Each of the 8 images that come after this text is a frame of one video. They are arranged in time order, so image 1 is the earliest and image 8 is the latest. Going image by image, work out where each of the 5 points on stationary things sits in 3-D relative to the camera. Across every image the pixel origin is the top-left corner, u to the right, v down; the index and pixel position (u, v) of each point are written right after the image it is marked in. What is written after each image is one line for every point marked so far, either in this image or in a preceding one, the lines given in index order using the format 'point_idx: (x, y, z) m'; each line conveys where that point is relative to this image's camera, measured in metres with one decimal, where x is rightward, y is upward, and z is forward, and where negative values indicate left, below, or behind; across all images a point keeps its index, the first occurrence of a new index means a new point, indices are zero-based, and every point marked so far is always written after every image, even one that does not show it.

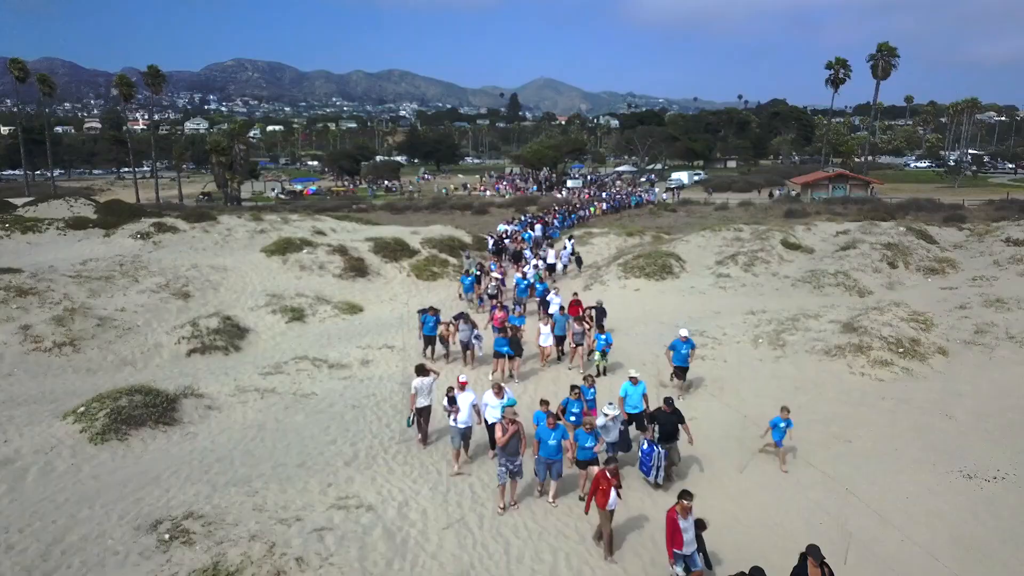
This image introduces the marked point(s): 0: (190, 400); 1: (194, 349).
0: (-5.1, -1.8, +12.5) m
1: (-6.6, -1.3, +16.3) m
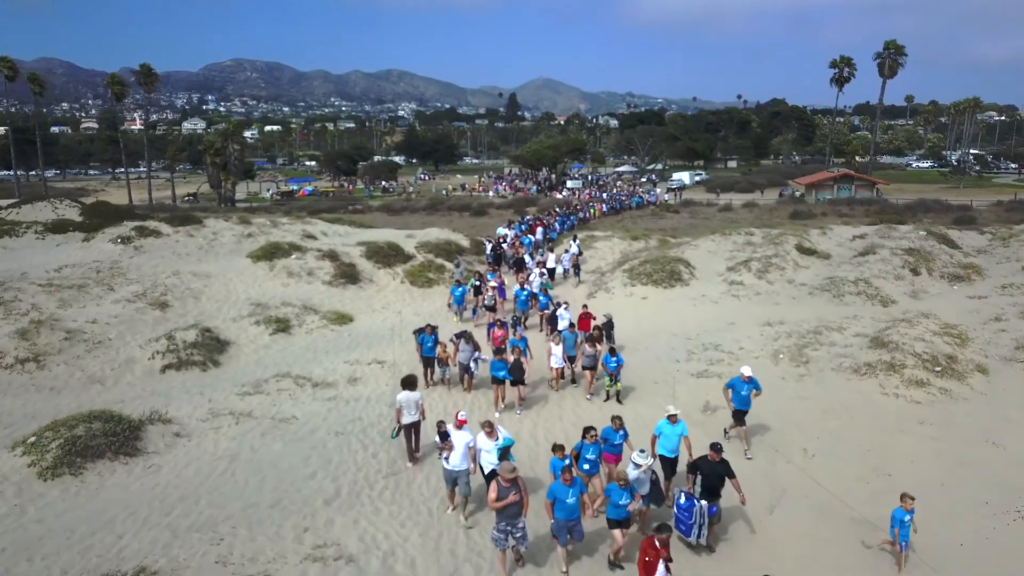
0: (-5.1, -2.0, +11.3) m
1: (-6.6, -1.5, +15.1) m
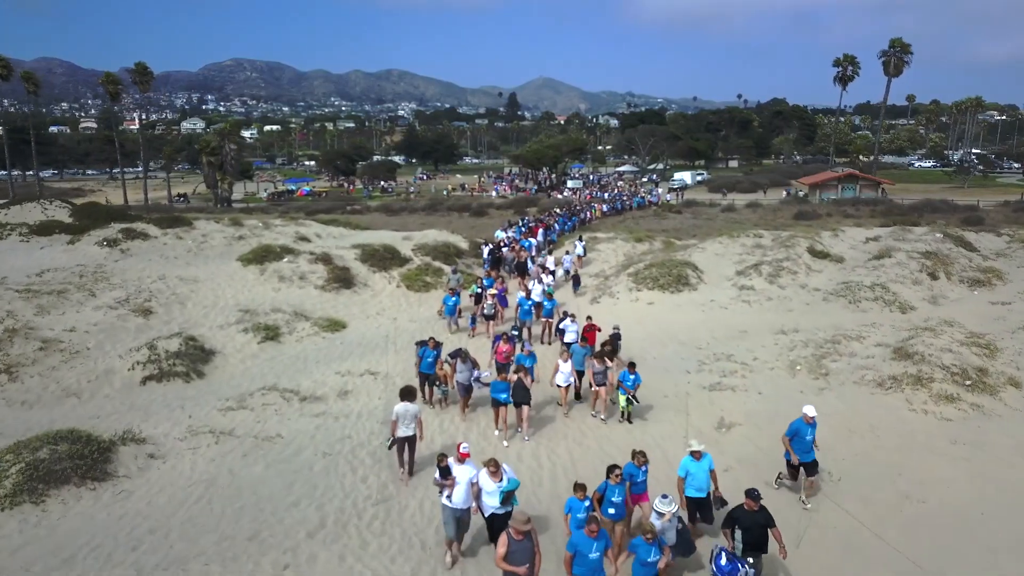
0: (-5.1, -2.1, +10.5) m
1: (-6.6, -1.6, +14.3) m
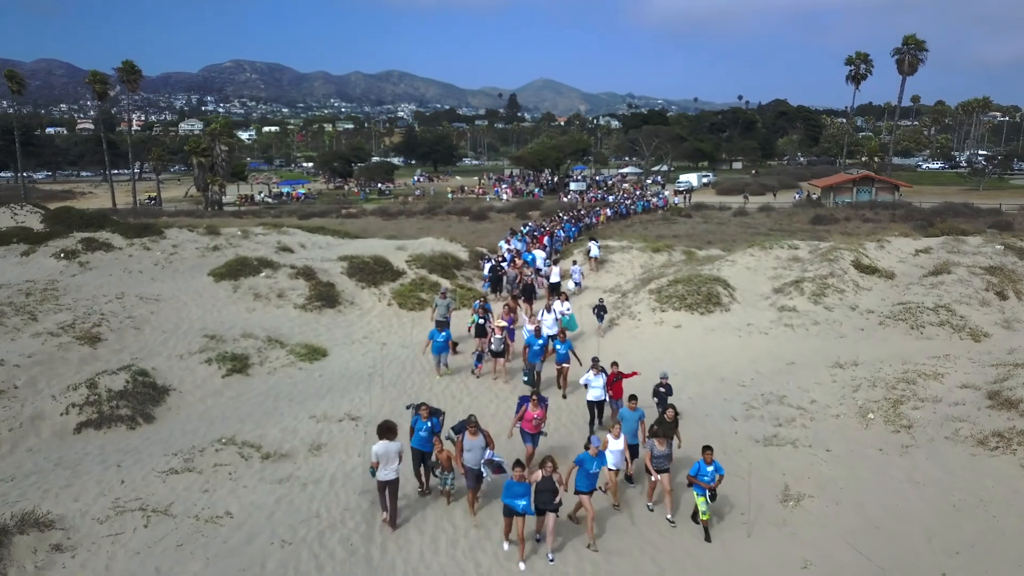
0: (-5.0, -2.5, +8.1) m
1: (-6.5, -2.1, +11.9) m
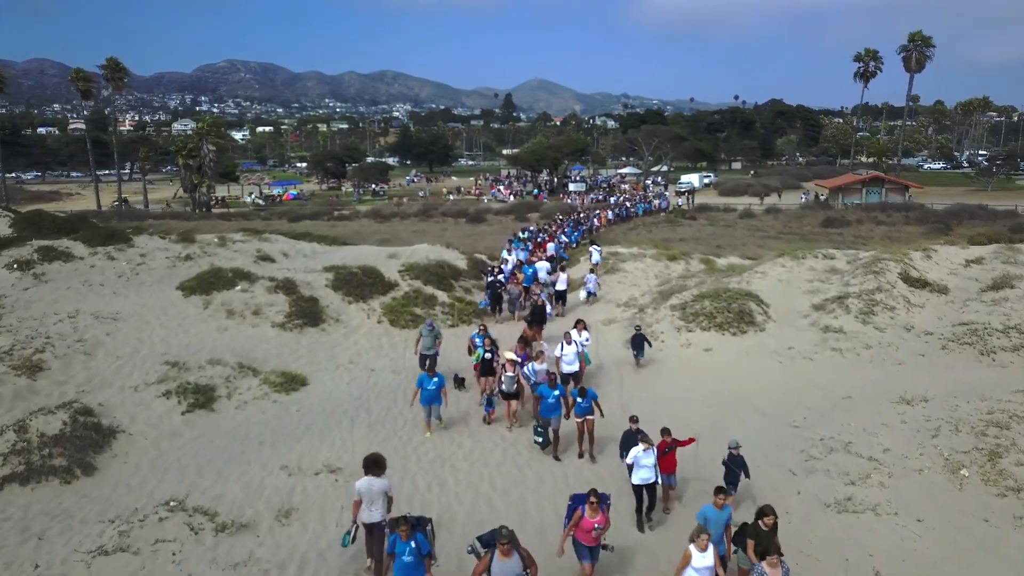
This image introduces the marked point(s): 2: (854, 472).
0: (-4.8, -2.9, +6.1) m
1: (-6.3, -2.4, +9.9) m
2: (+4.0, -2.2, +9.3) m
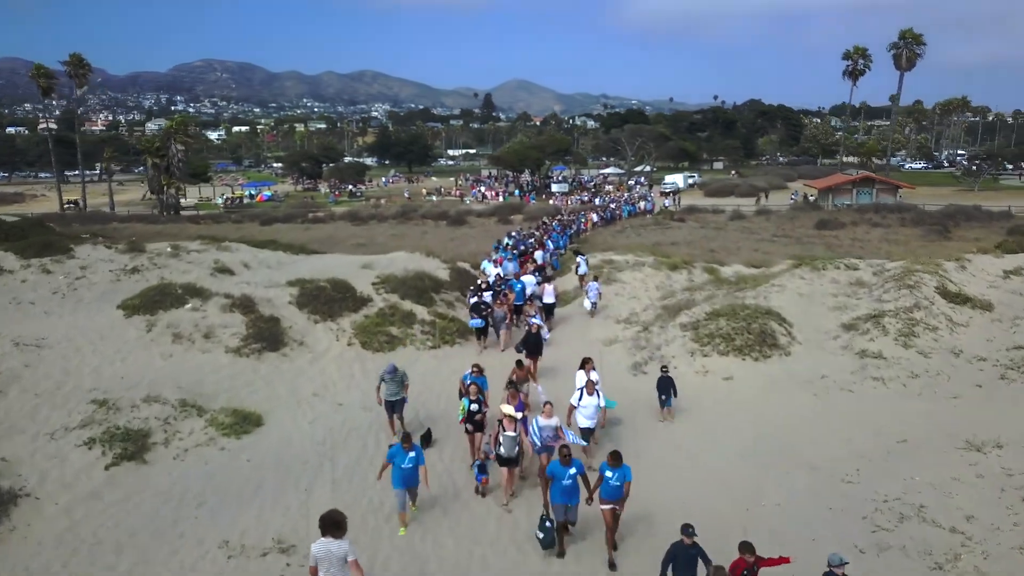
0: (-4.7, -3.2, +4.0) m
1: (-6.4, -2.7, +7.7) m
2: (+4.0, -2.5, +7.4) m
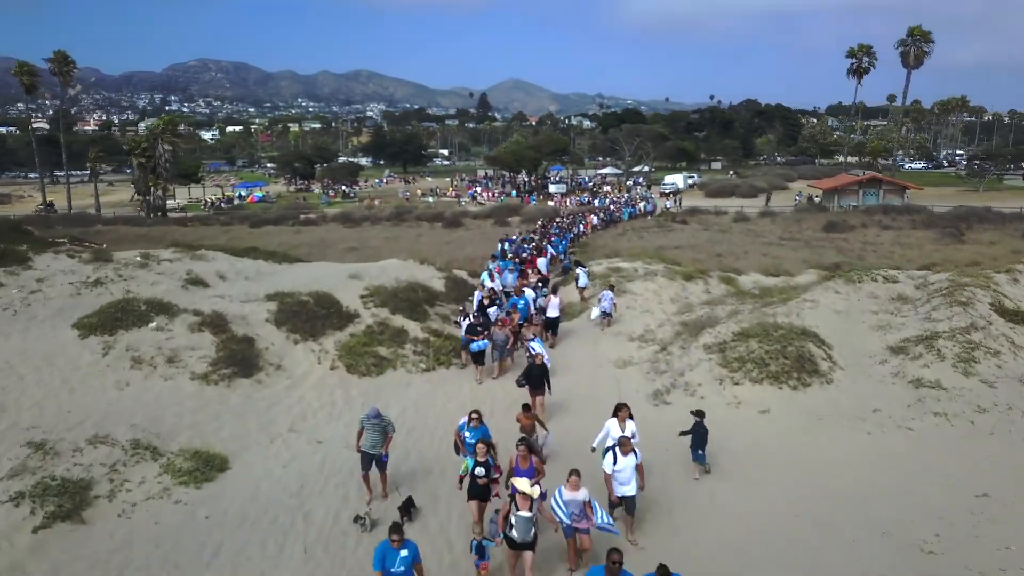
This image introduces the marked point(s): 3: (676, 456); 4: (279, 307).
0: (-4.6, -3.5, +2.4) m
1: (-6.3, -3.0, +6.1) m
2: (+4.1, -2.8, +5.9) m
3: (+2.0, -2.1, +9.7) m
4: (-4.4, -0.4, +14.8) m
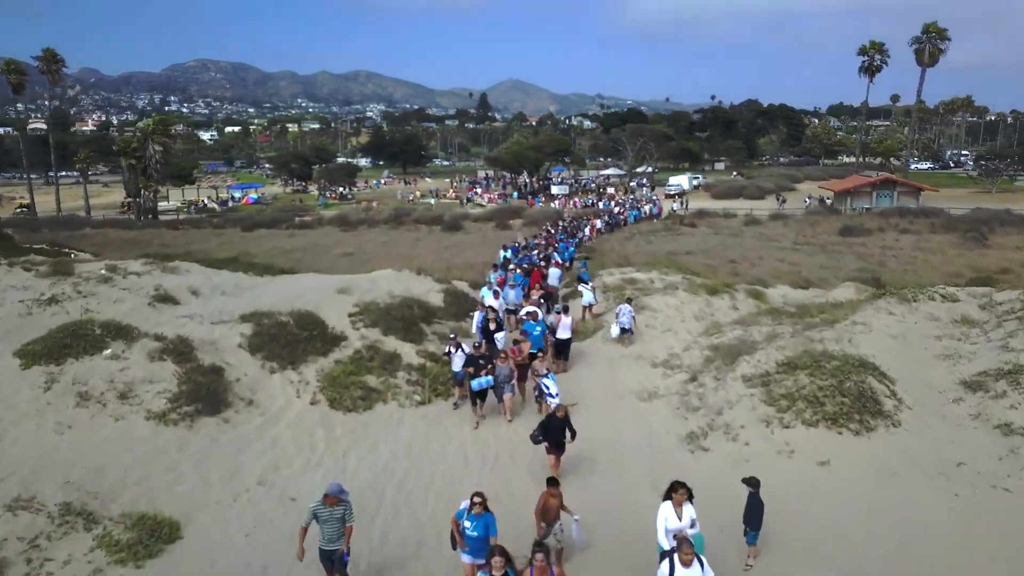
0: (-4.5, -3.8, +0.6) m
1: (-6.2, -3.4, +4.4) m
2: (+4.3, -3.1, +4.1) m
3: (+2.1, -2.4, +8.0) m
4: (-4.3, -0.7, +13.1) m
